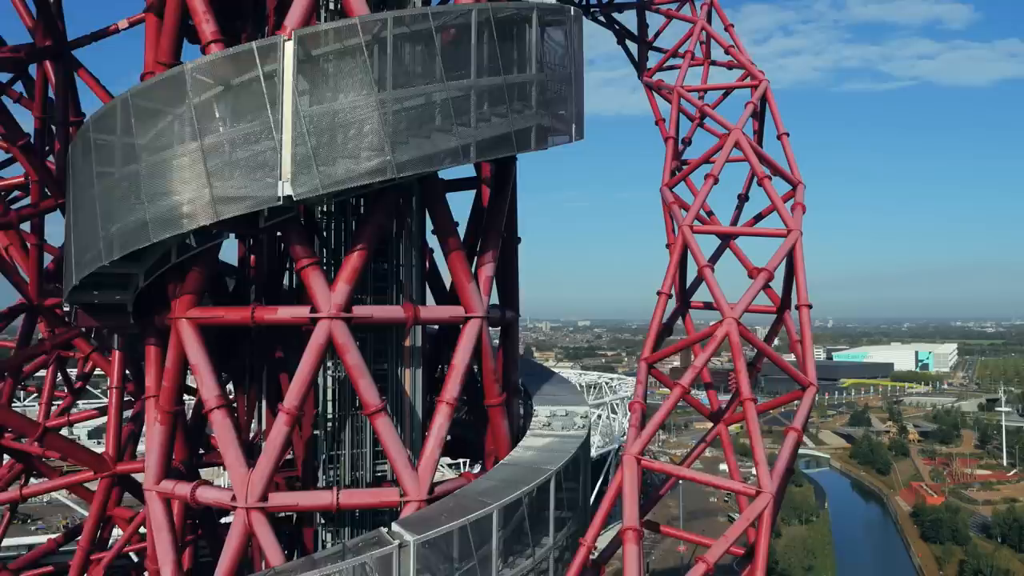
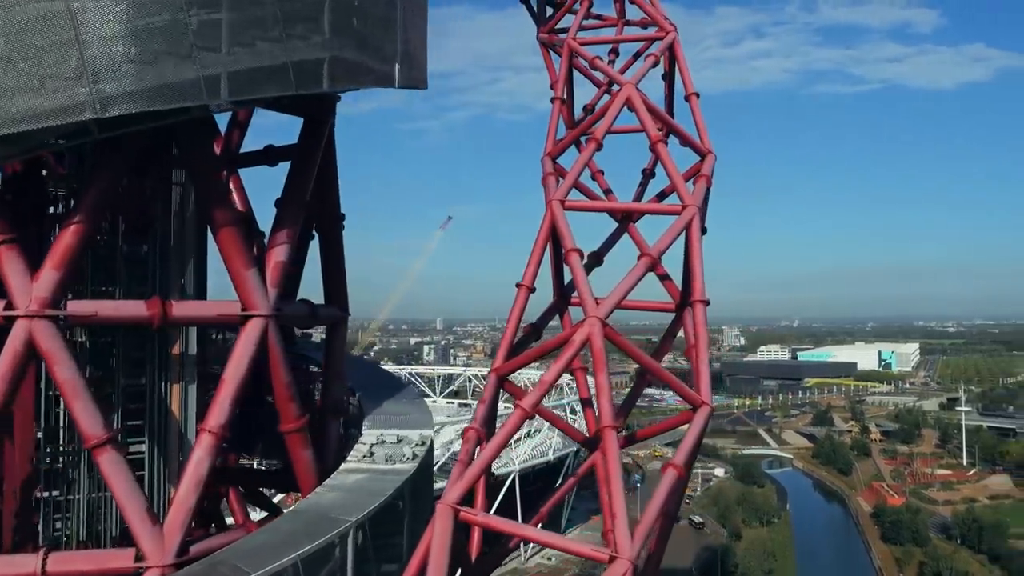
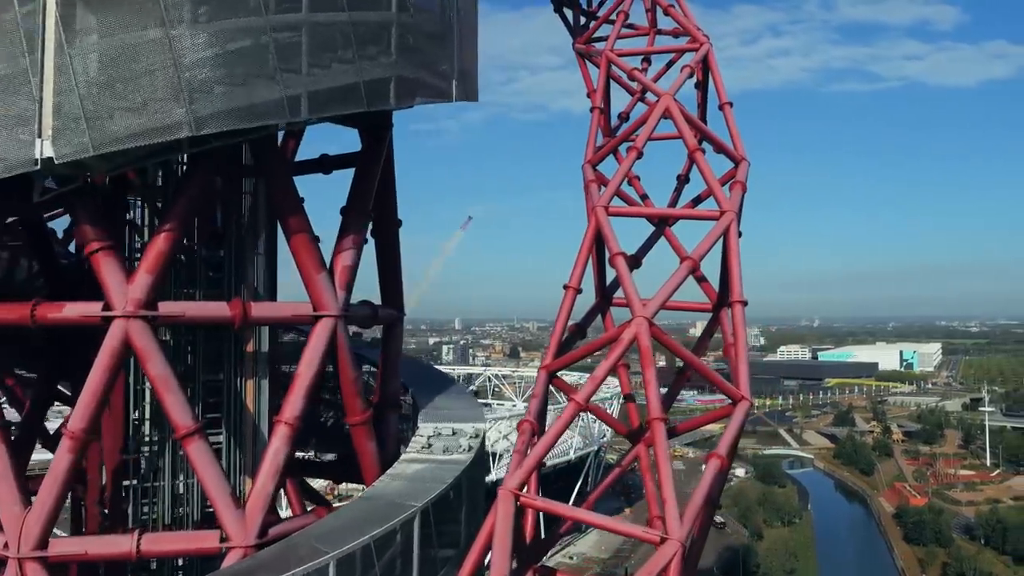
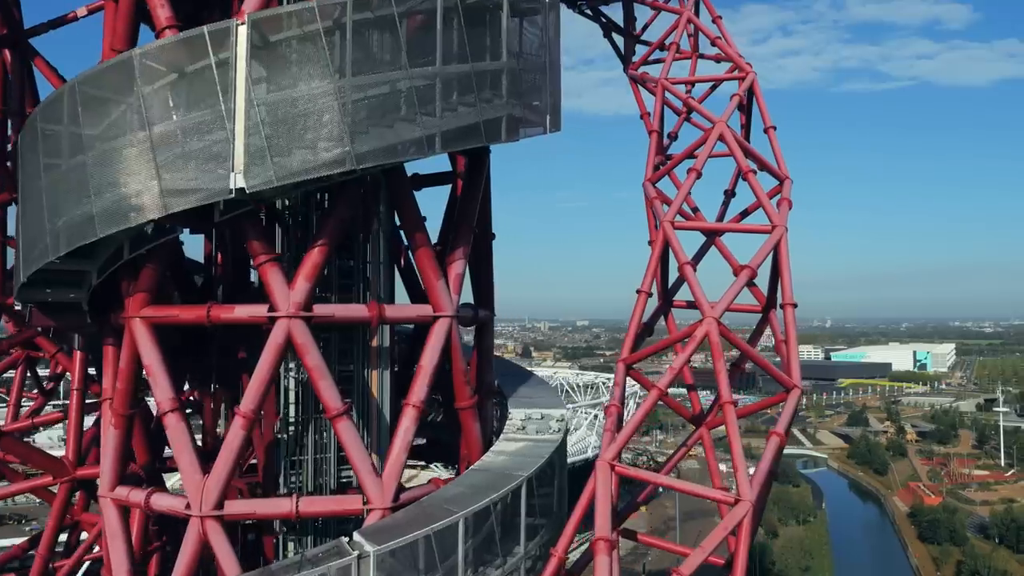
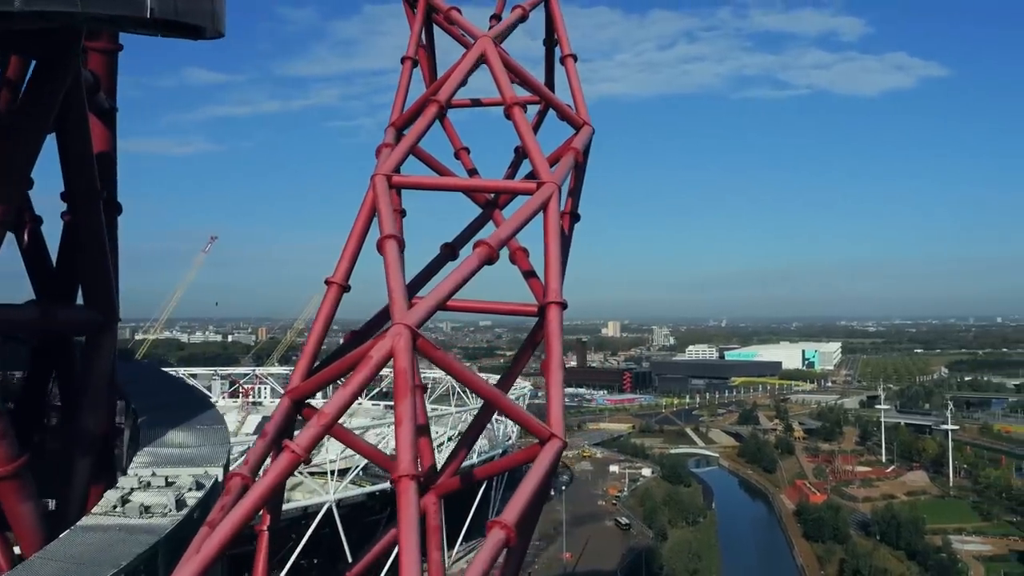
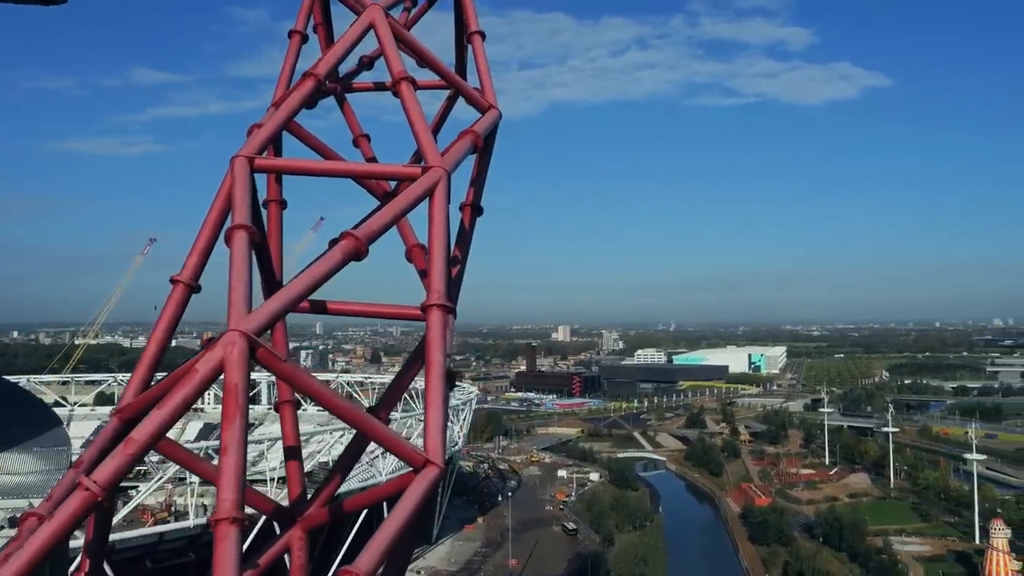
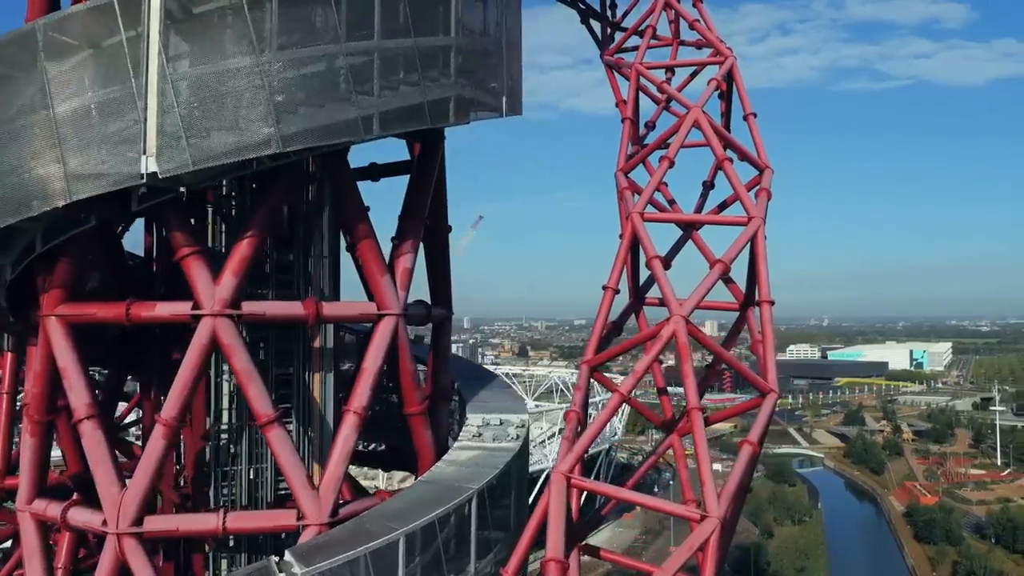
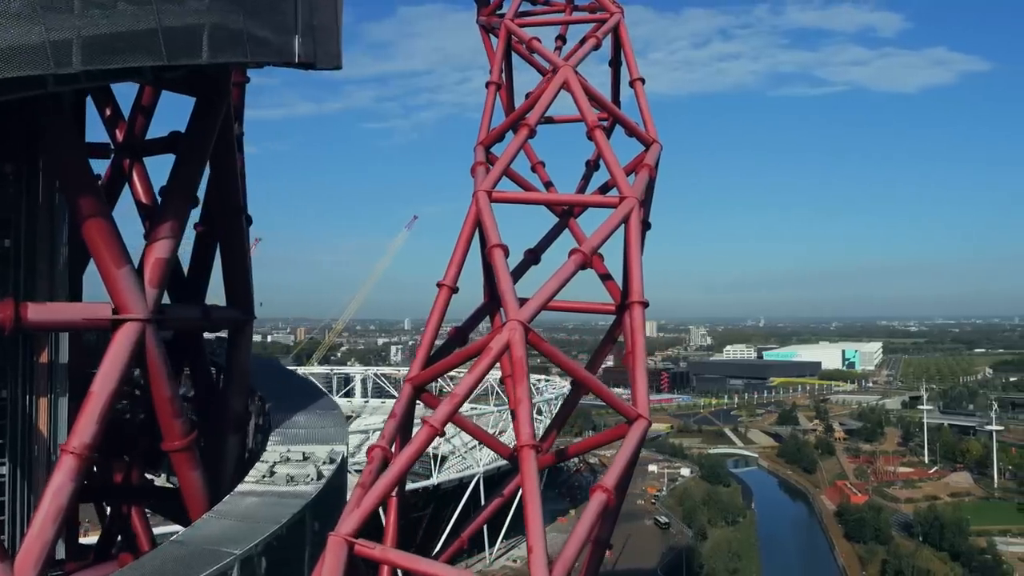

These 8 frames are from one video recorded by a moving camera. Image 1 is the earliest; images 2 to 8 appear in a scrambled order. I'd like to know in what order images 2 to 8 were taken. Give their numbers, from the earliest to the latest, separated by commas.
4, 7, 3, 2, 8, 5, 6
